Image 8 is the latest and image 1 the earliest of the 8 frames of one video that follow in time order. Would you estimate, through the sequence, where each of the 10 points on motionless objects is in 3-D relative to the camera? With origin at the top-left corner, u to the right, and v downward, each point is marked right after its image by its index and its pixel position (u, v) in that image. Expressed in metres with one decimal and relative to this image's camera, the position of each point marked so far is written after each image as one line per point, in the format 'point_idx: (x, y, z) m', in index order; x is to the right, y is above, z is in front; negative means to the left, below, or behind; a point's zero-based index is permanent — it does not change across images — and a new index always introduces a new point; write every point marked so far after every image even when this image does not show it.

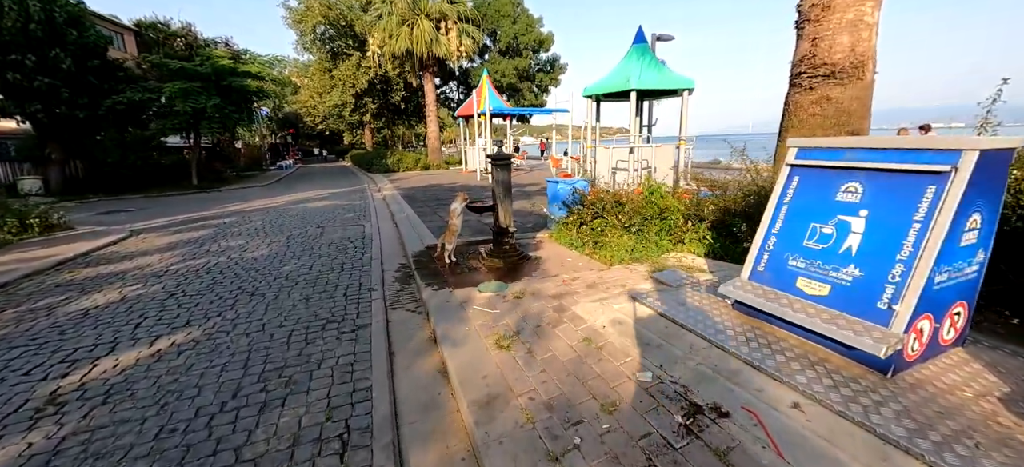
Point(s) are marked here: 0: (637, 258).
0: (+1.5, -0.3, +5.1) m
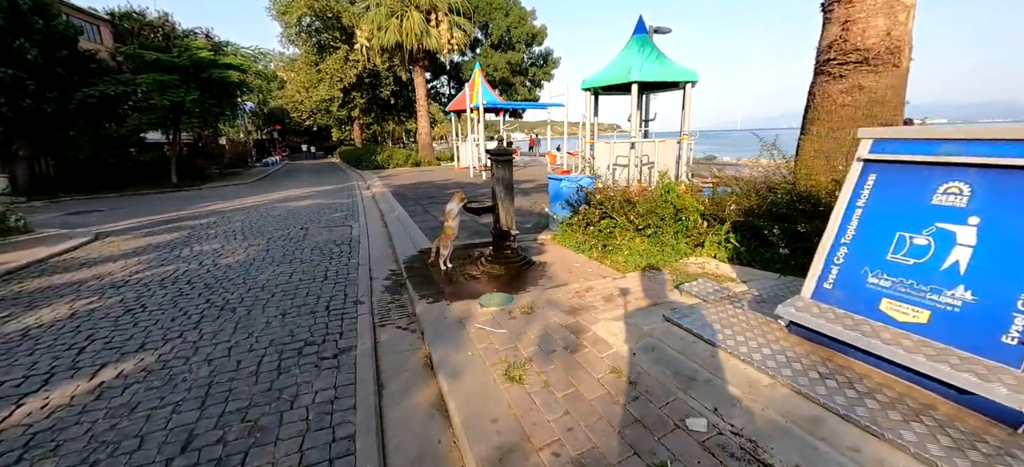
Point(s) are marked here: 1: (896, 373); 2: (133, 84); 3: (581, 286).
0: (+1.6, -0.3, +4.6) m
1: (+1.9, -0.7, +2.1) m
2: (-14.5, +5.7, +15.8) m
3: (+0.7, -0.5, +4.1) m
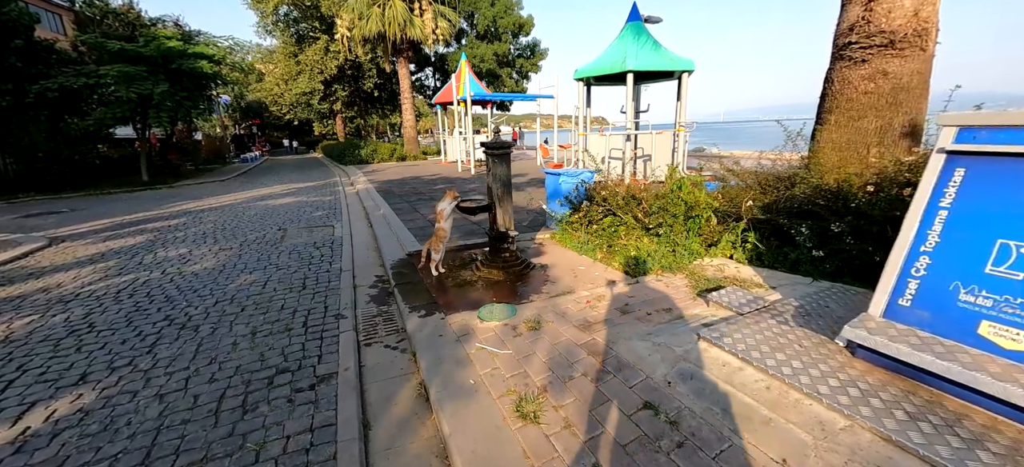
0: (+1.6, -0.3, +4.2) m
1: (+2.0, -0.7, +1.7) m
2: (-15.0, +5.7, +14.8) m
3: (+0.7, -0.5, +3.7) m
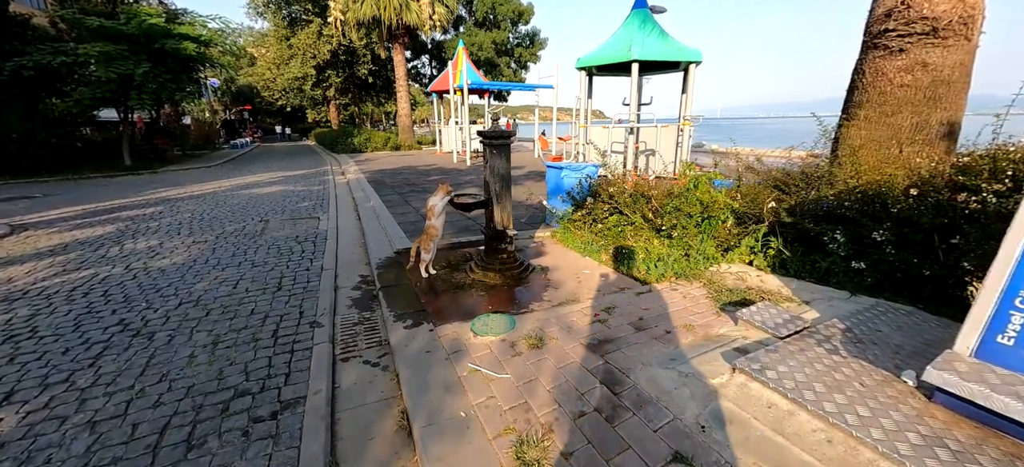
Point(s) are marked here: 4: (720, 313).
0: (+1.6, -0.4, +3.8) m
1: (+2.0, -0.8, +1.3) m
2: (-15.0, +6.2, +14.1) m
3: (+0.7, -0.6, +3.3) m
4: (+1.4, -0.6, +2.9) m
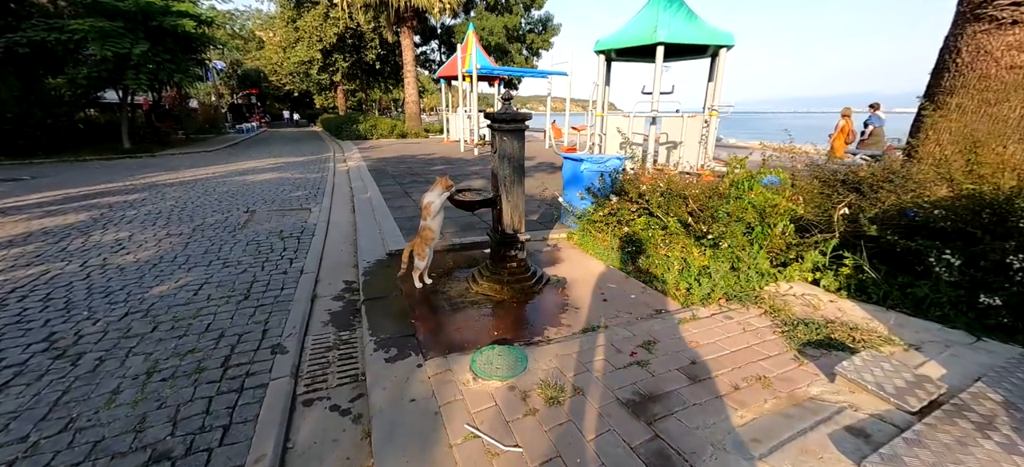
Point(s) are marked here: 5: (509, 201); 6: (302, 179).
0: (+1.7, -0.5, +3.1) m
1: (+2.1, -1.0, +0.6) m
2: (-14.6, +6.7, +13.5) m
3: (+0.8, -0.6, +2.6) m
4: (+1.5, -0.7, +2.2) m
5: (0.0, +0.2, +3.3) m
6: (-4.9, +1.3, +9.7) m
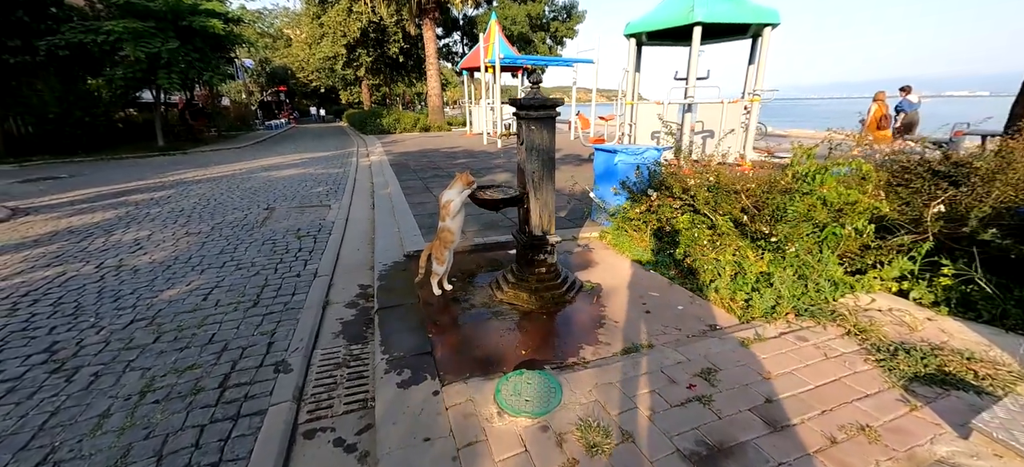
0: (+1.8, -0.5, +2.6) m
1: (+2.1, -1.0, +0.1) m
2: (-13.8, +6.8, +13.8) m
3: (+0.9, -0.7, +2.2) m
4: (+1.6, -0.7, +1.7) m
5: (+0.2, +0.2, +3.0) m
6: (-4.3, +1.4, +9.6) m
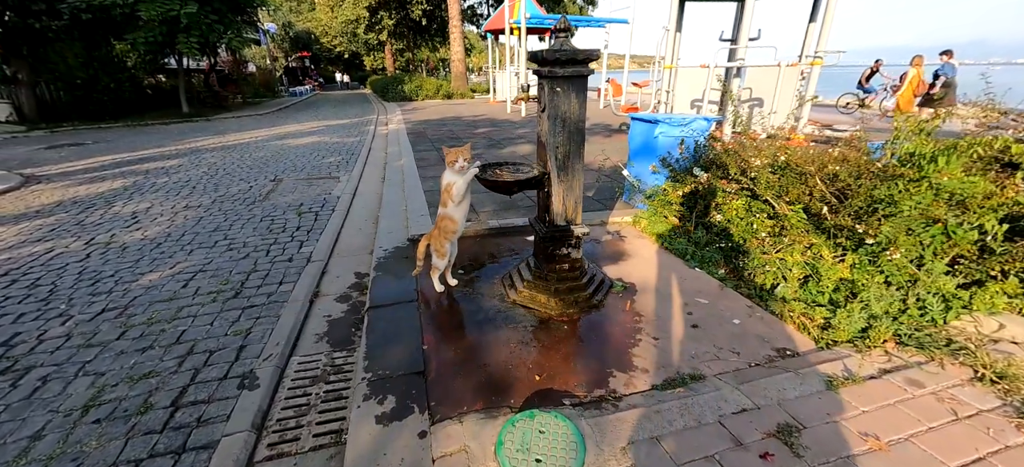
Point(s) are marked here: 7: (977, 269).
0: (+1.9, -0.5, +2.0) m
1: (+2.0, -1.2, -0.4) m
2: (-12.9, +7.9, +13.6) m
3: (+1.0, -0.7, +1.7) m
4: (+1.7, -0.8, +1.1) m
5: (+0.3, +0.3, +2.4) m
6: (-3.8, +2.0, +9.1) m
7: (+2.5, -0.2, +2.2) m
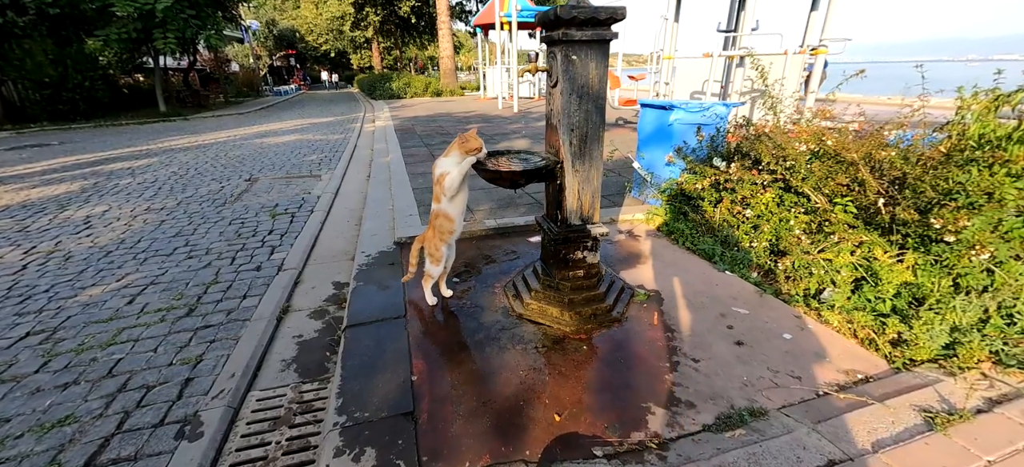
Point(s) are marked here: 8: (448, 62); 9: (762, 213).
0: (+2.0, -0.5, +1.7) m
1: (+2.1, -1.2, -0.8) m
2: (-13.2, +7.8, +12.9) m
3: (+1.0, -0.7, +1.3) m
4: (+1.7, -0.7, +0.8) m
5: (+0.3, +0.3, +2.0) m
6: (-4.0, +1.9, +8.7) m
7: (+2.6, -0.1, +1.9) m
8: (-3.1, +8.2, +19.5) m
9: (+1.6, +0.1, +2.6) m
